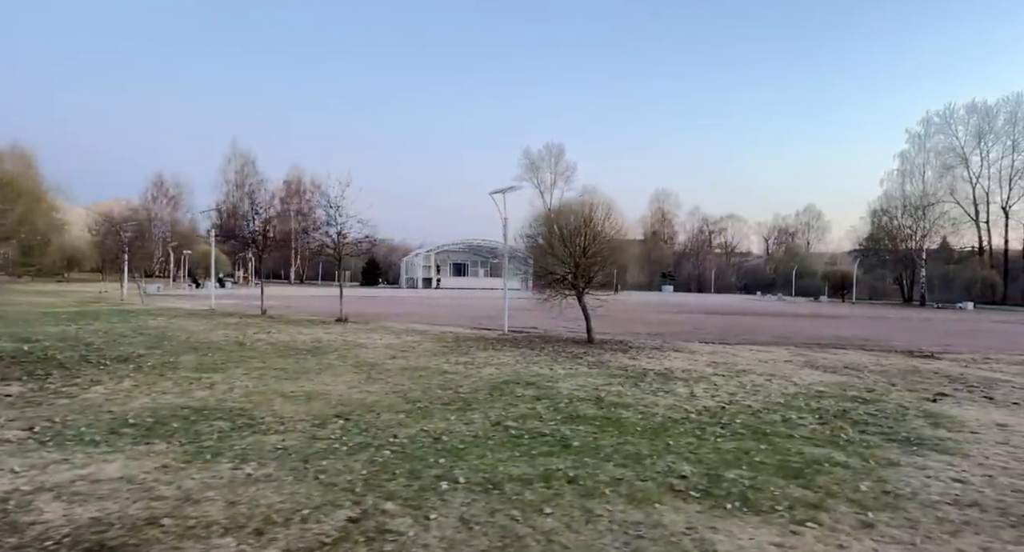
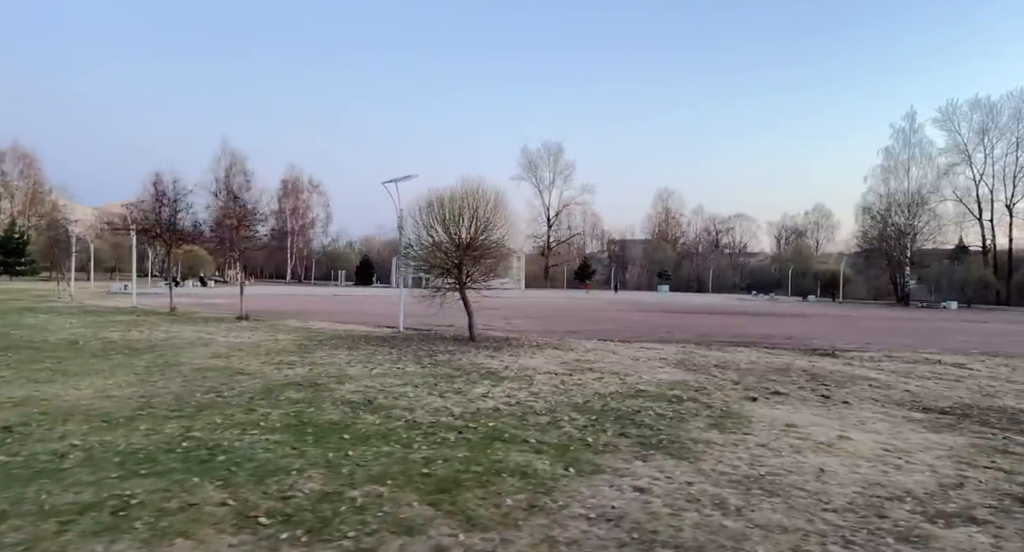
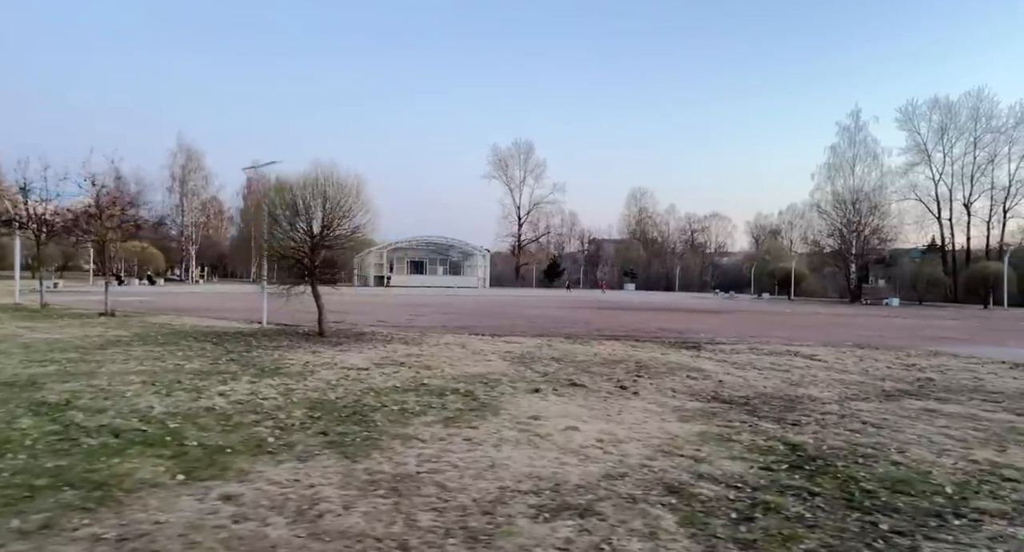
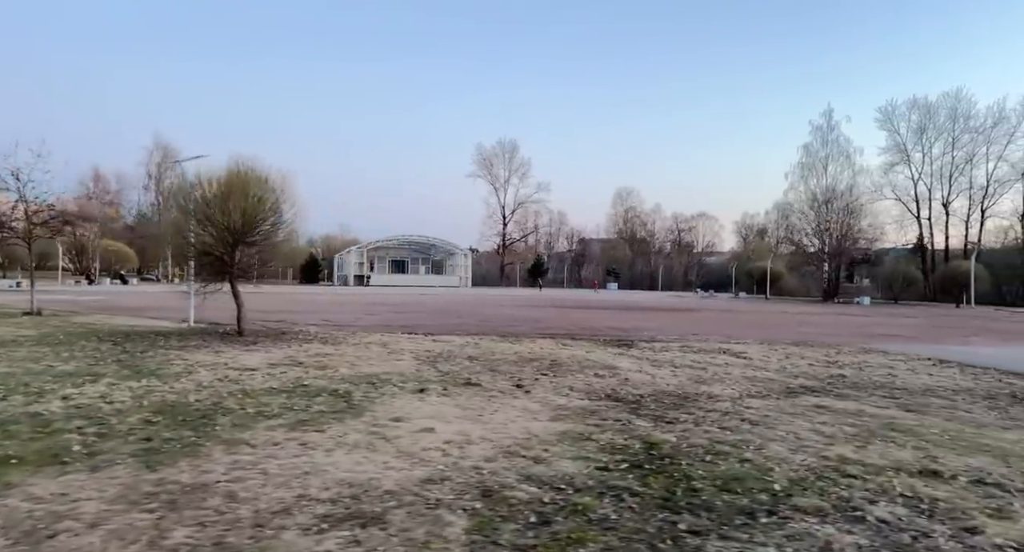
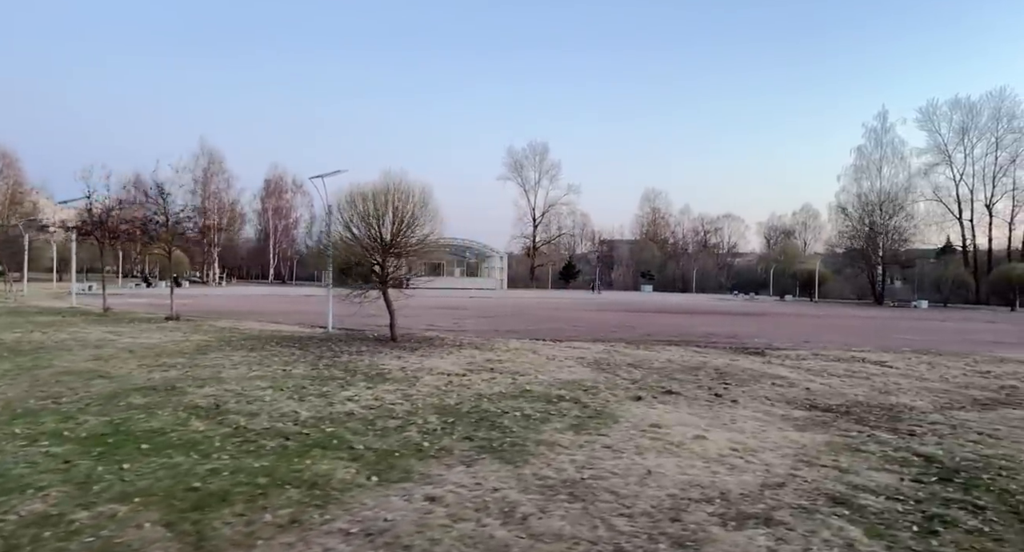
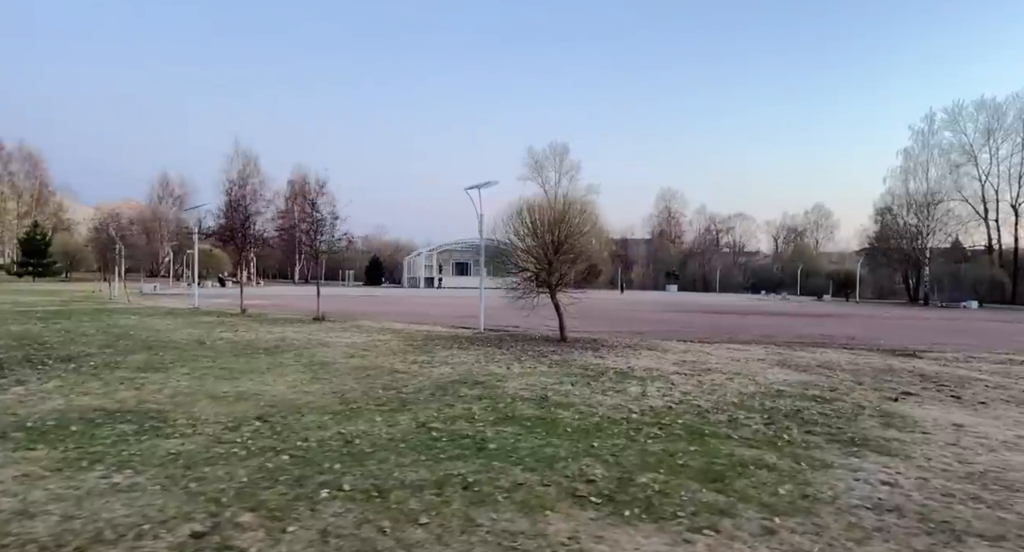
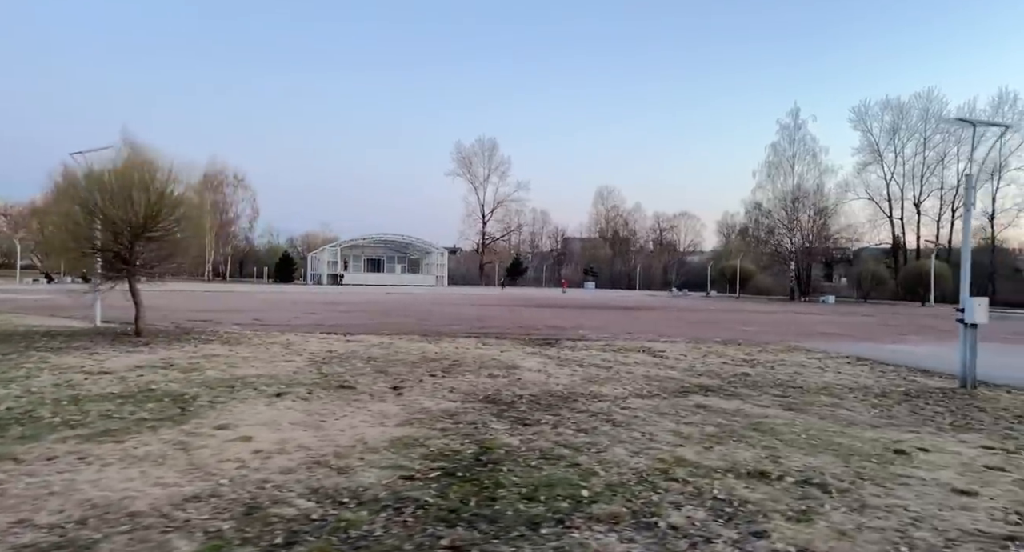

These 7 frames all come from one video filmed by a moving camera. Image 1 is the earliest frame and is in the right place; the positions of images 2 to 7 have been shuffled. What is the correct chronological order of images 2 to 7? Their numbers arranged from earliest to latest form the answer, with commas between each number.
6, 2, 5, 3, 4, 7
